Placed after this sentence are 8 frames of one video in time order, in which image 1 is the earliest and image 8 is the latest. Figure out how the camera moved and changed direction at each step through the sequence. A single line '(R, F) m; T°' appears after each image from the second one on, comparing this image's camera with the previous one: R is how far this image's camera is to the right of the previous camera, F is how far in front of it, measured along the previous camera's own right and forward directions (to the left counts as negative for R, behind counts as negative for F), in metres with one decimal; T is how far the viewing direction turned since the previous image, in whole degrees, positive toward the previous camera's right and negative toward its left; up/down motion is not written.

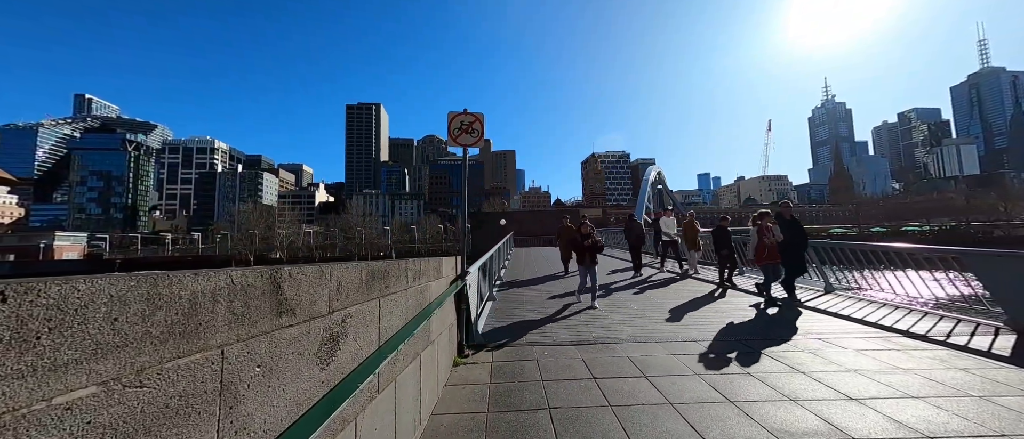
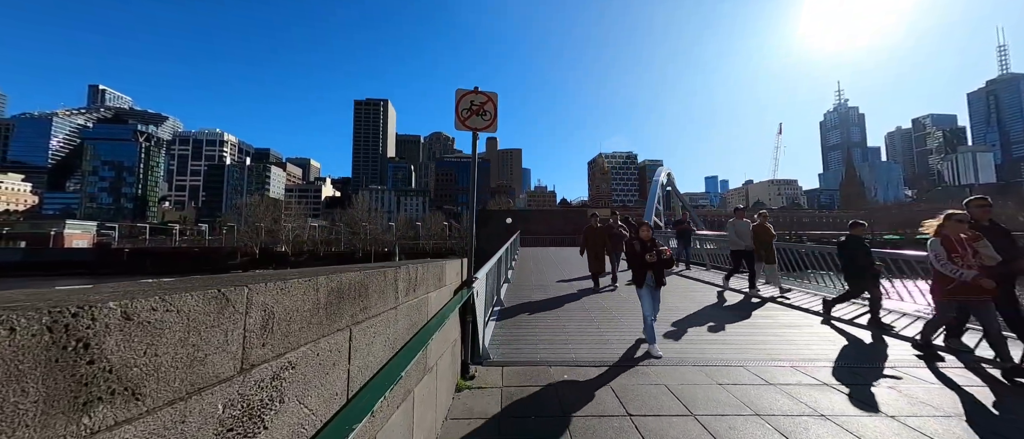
(-0.1, +0.7) m; -1°
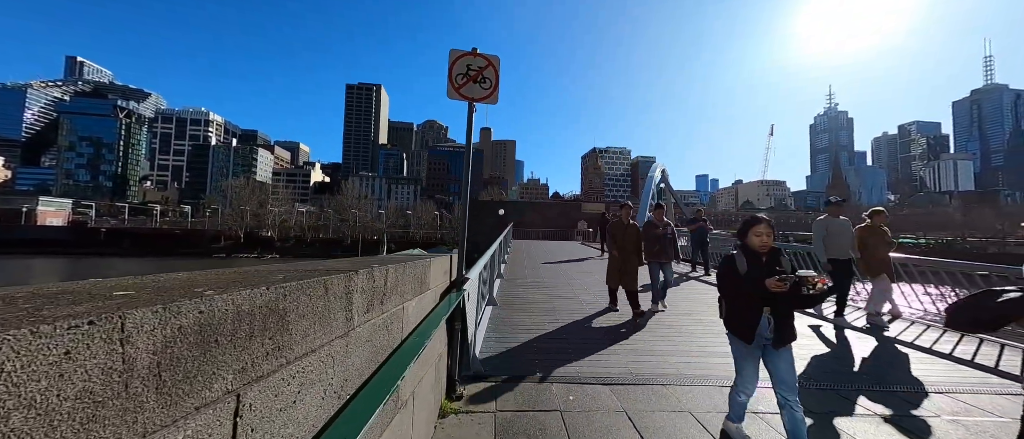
(-0.1, +0.7) m; +1°
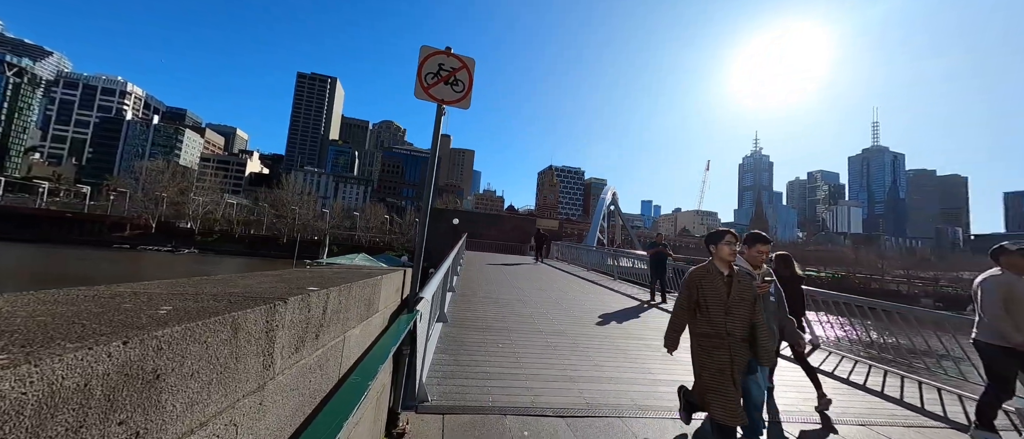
(-0.1, +0.3) m; +8°
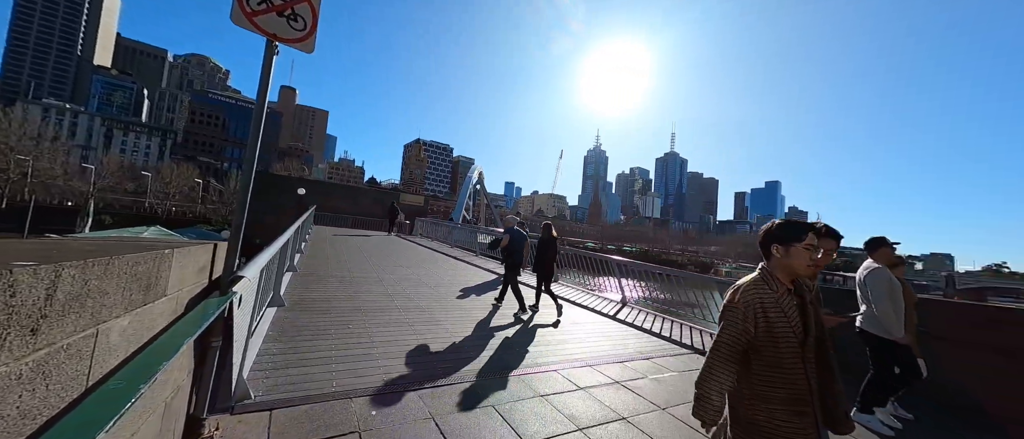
(+0.1, 0.0) m; +22°
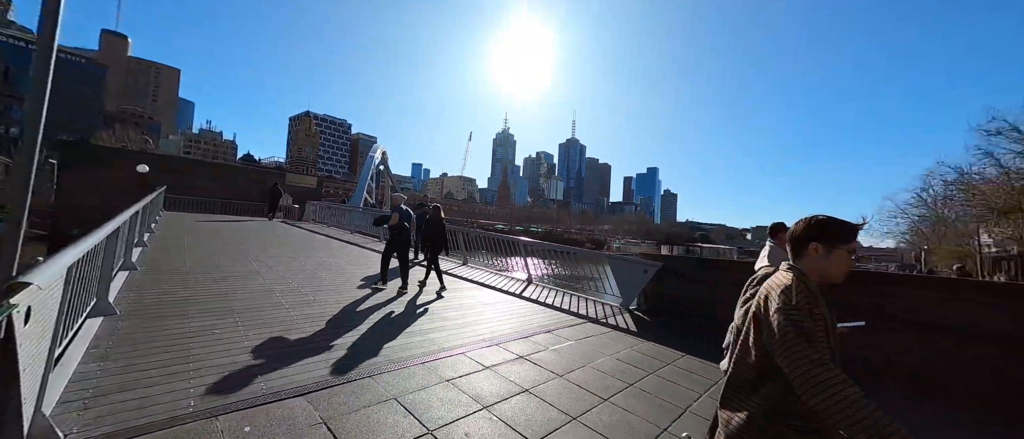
(+0.1, +0.1) m; +15°
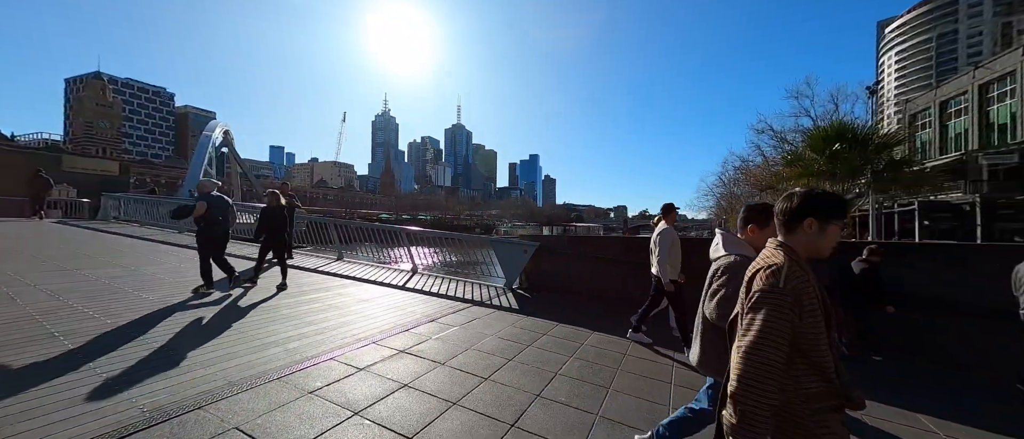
(+0.2, 0.0) m; +18°
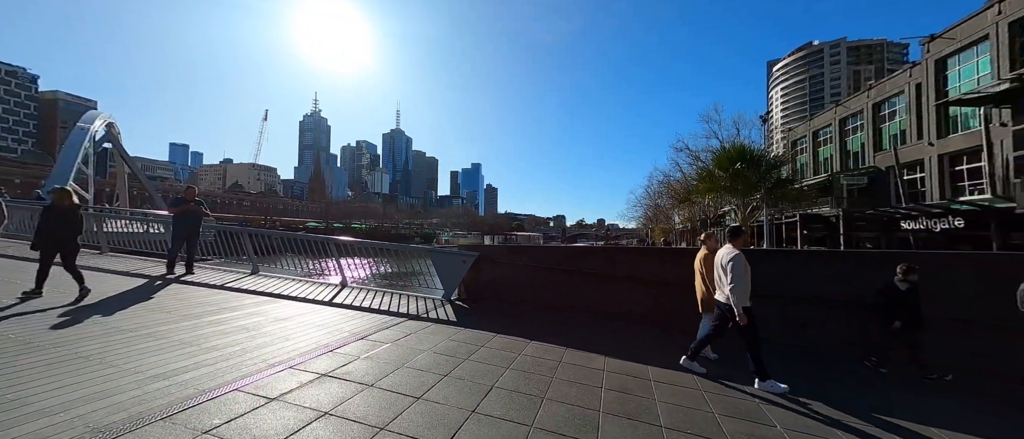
(+0.1, 0.0) m; +10°
